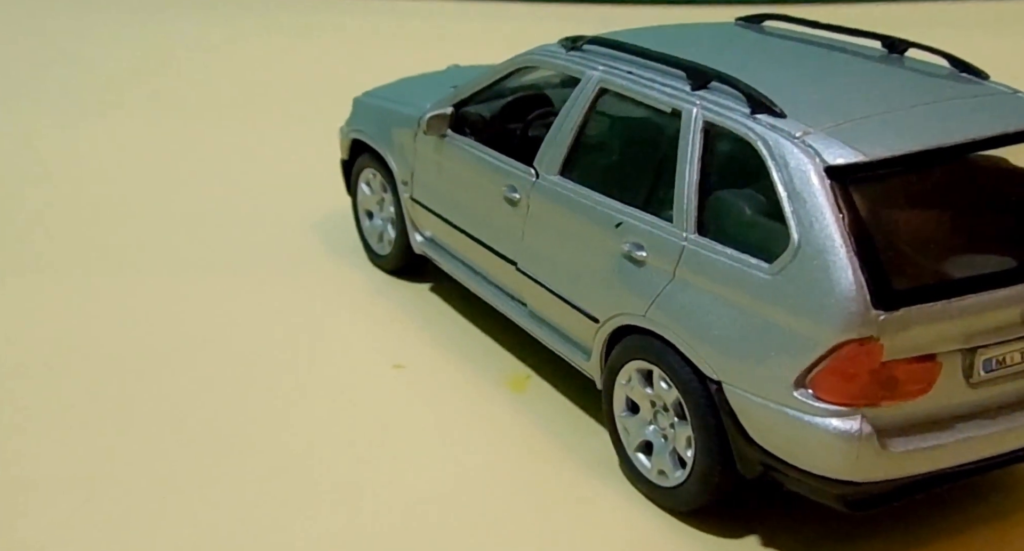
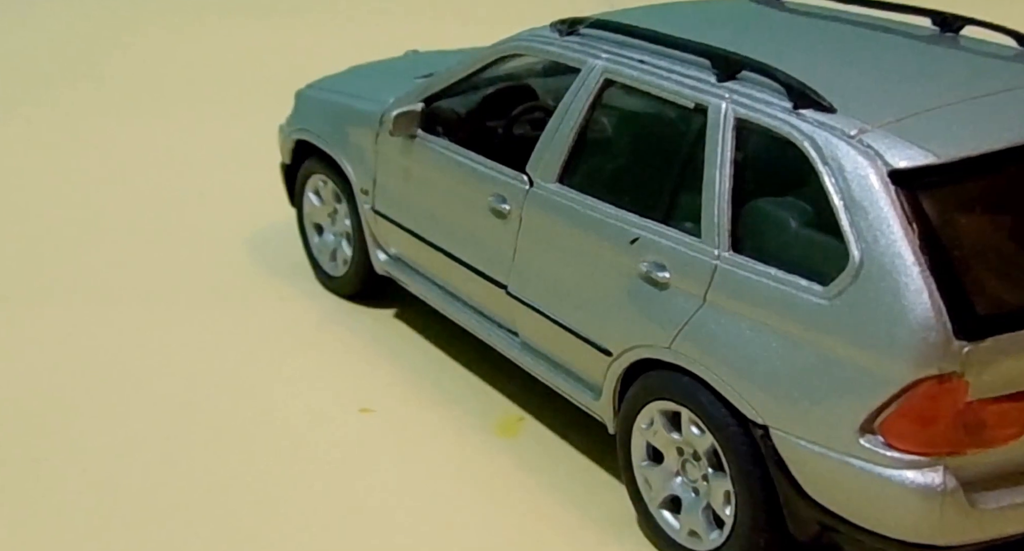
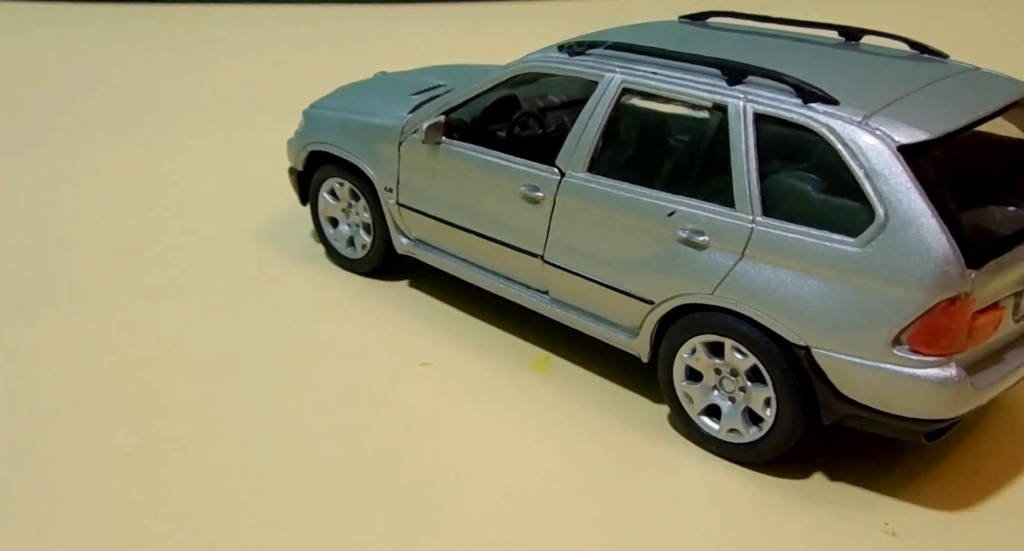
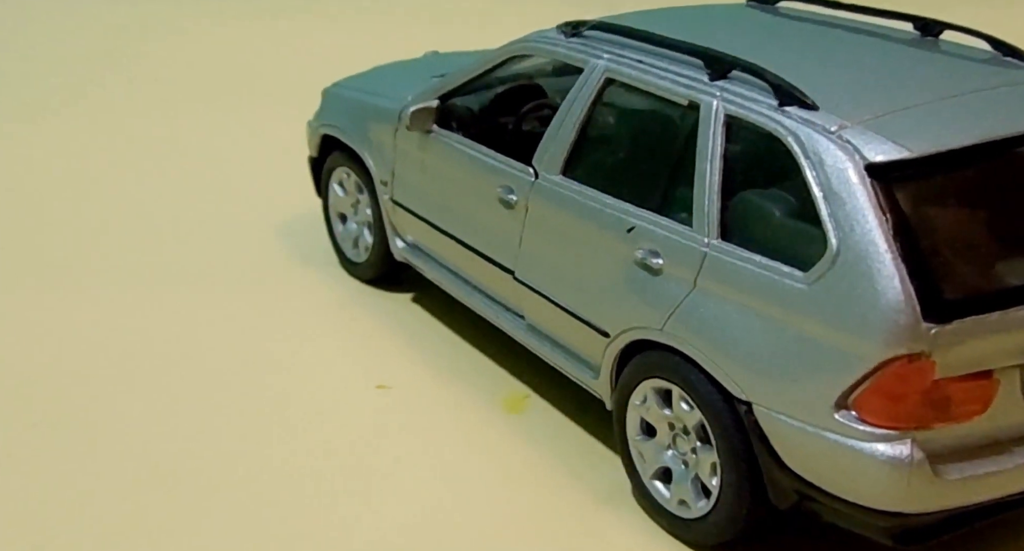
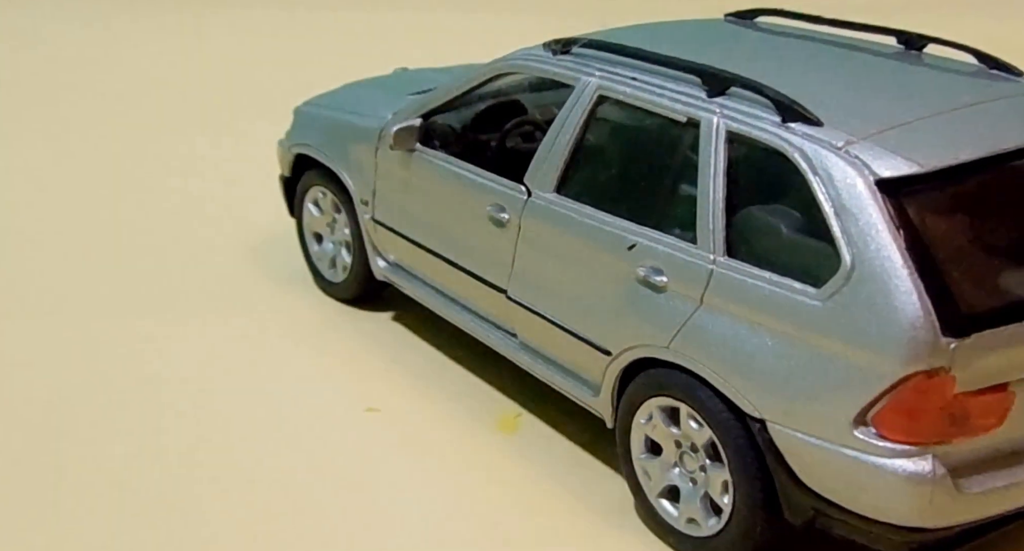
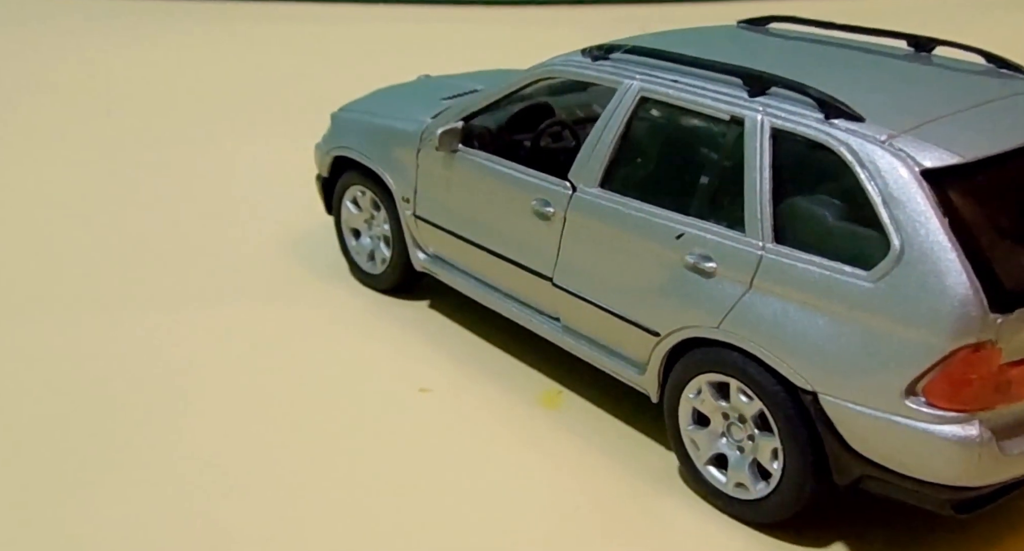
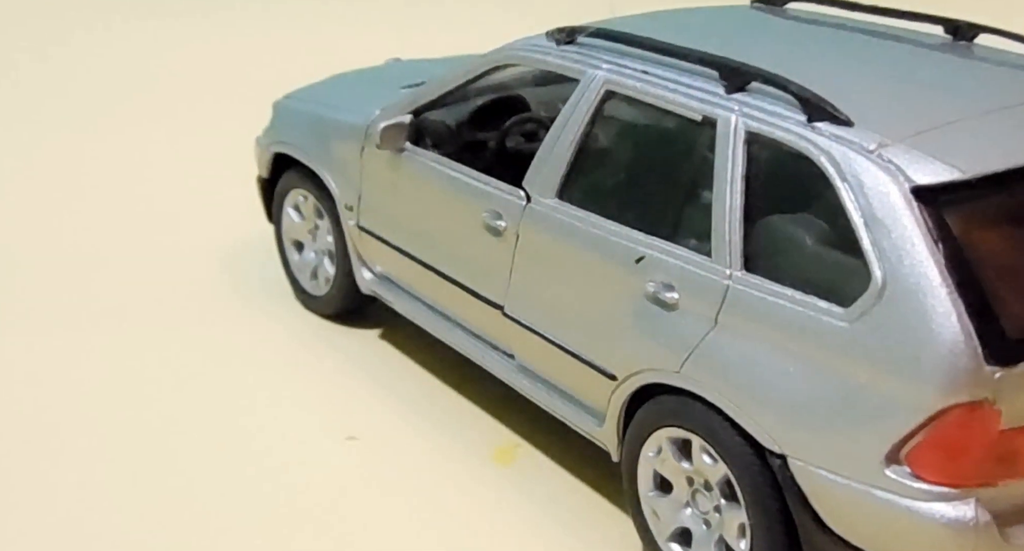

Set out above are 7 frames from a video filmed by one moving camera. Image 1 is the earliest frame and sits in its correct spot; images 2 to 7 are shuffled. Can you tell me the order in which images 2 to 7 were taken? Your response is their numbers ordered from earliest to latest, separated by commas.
4, 2, 7, 5, 6, 3
